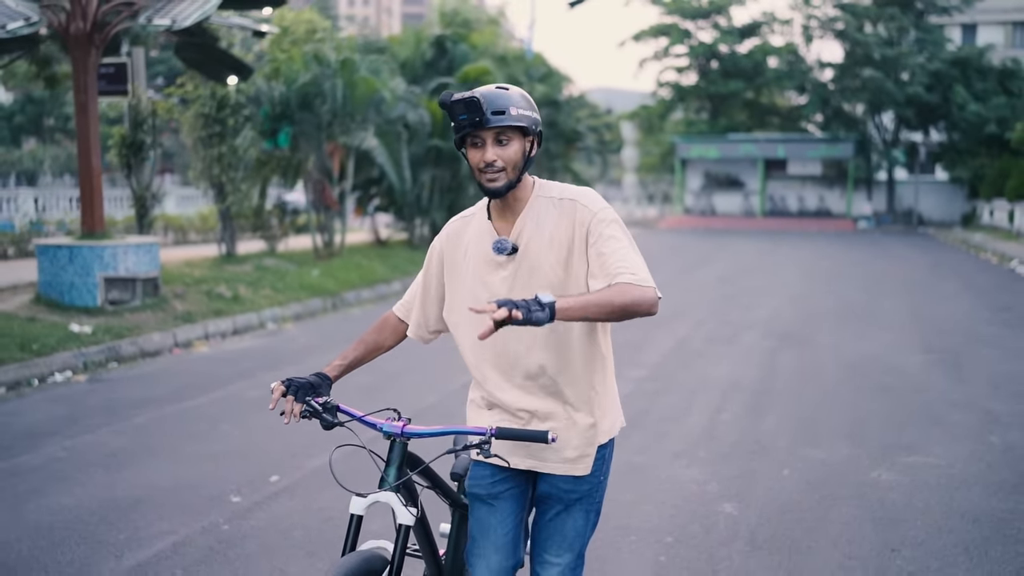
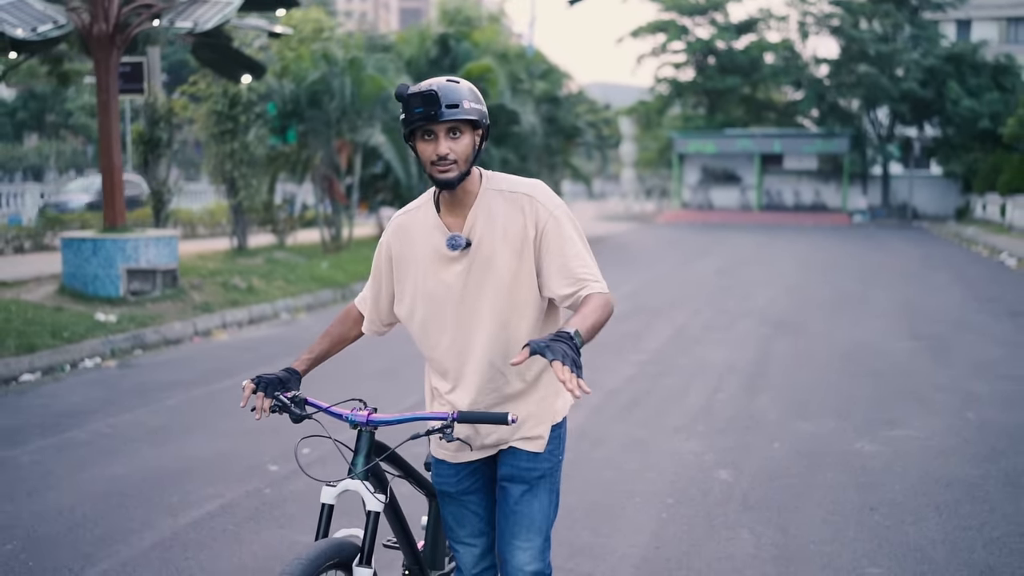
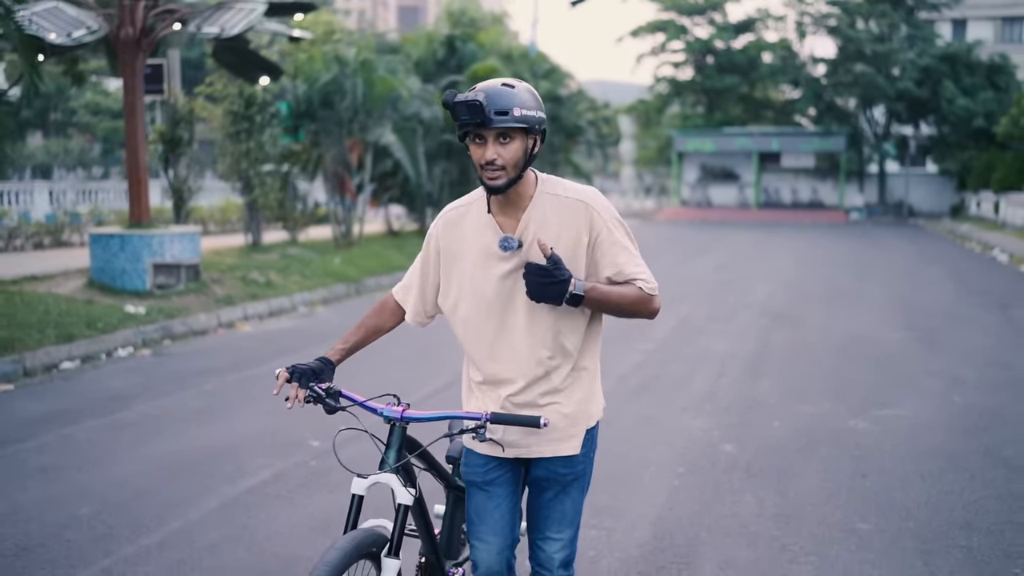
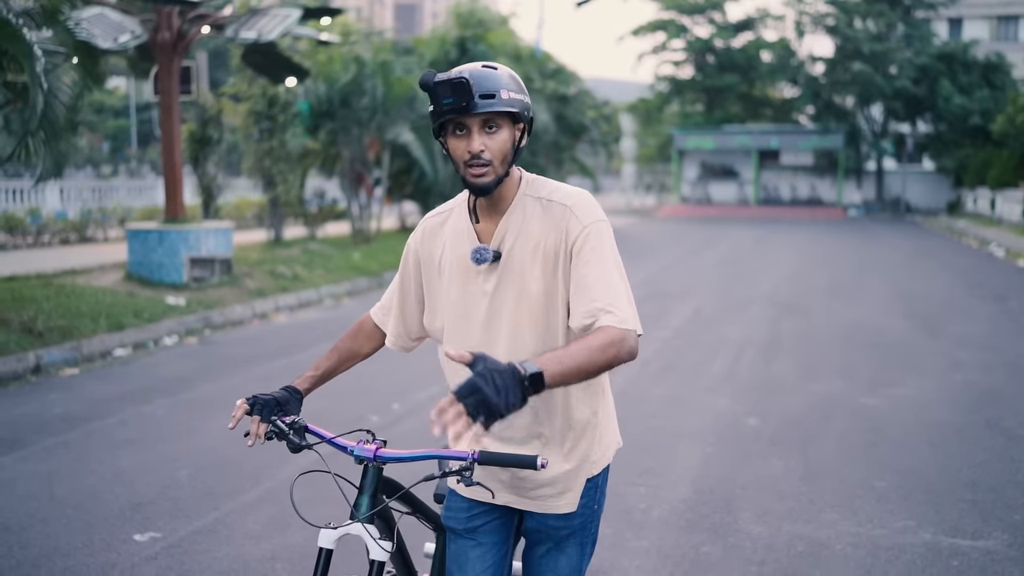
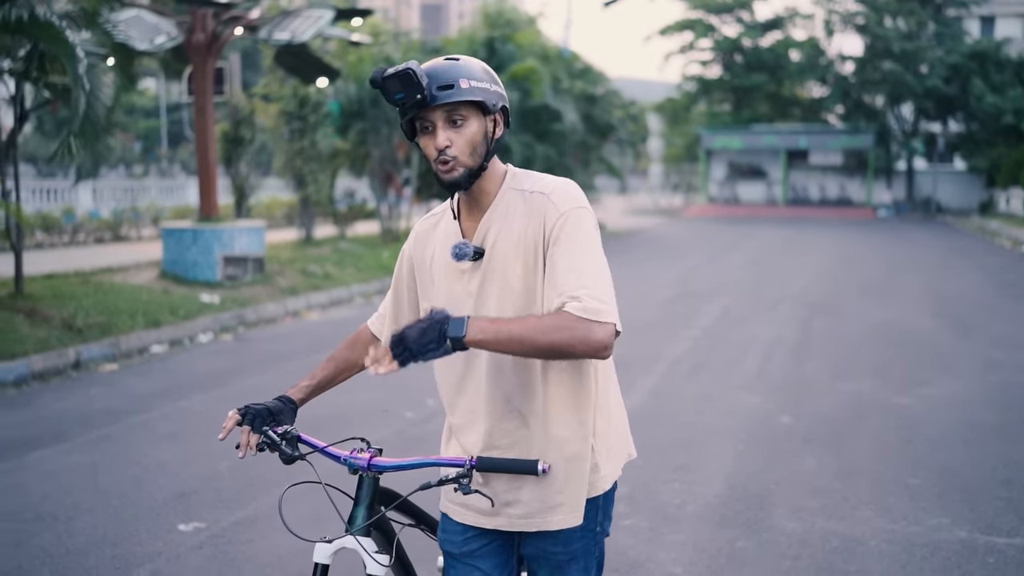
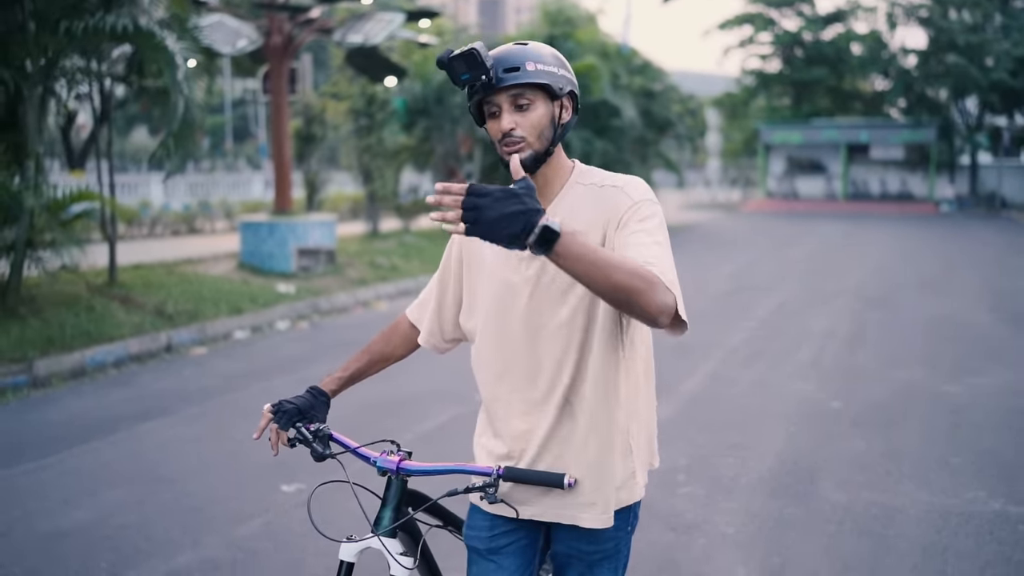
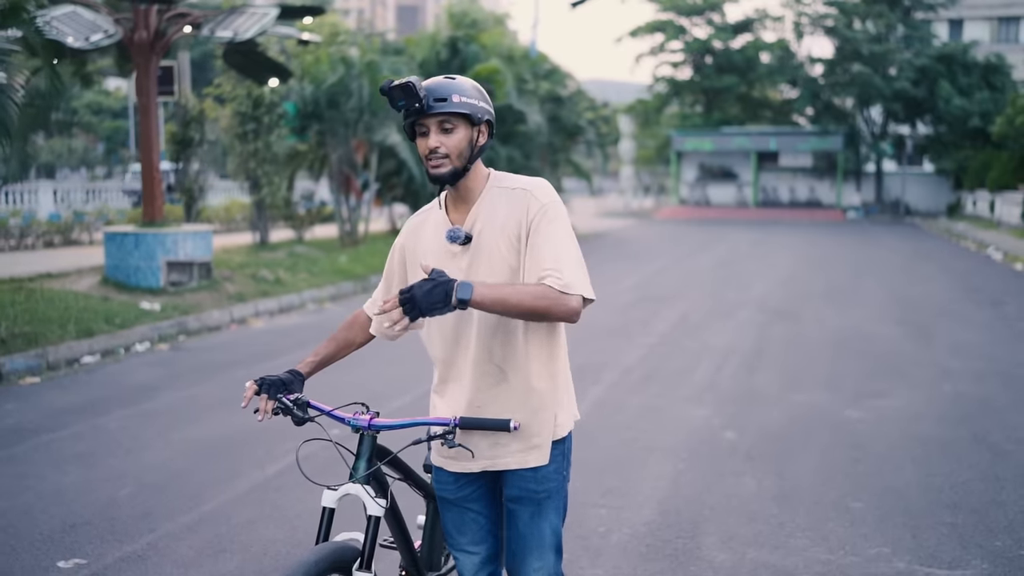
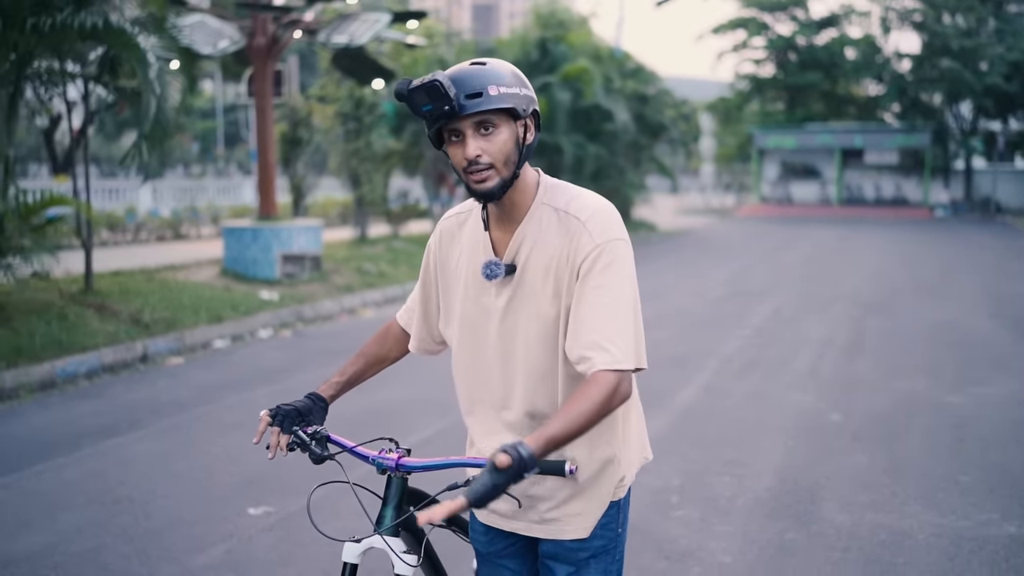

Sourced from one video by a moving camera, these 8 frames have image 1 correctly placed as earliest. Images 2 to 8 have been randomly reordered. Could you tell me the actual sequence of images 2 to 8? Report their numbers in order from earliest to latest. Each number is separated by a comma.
2, 3, 7, 4, 5, 8, 6
